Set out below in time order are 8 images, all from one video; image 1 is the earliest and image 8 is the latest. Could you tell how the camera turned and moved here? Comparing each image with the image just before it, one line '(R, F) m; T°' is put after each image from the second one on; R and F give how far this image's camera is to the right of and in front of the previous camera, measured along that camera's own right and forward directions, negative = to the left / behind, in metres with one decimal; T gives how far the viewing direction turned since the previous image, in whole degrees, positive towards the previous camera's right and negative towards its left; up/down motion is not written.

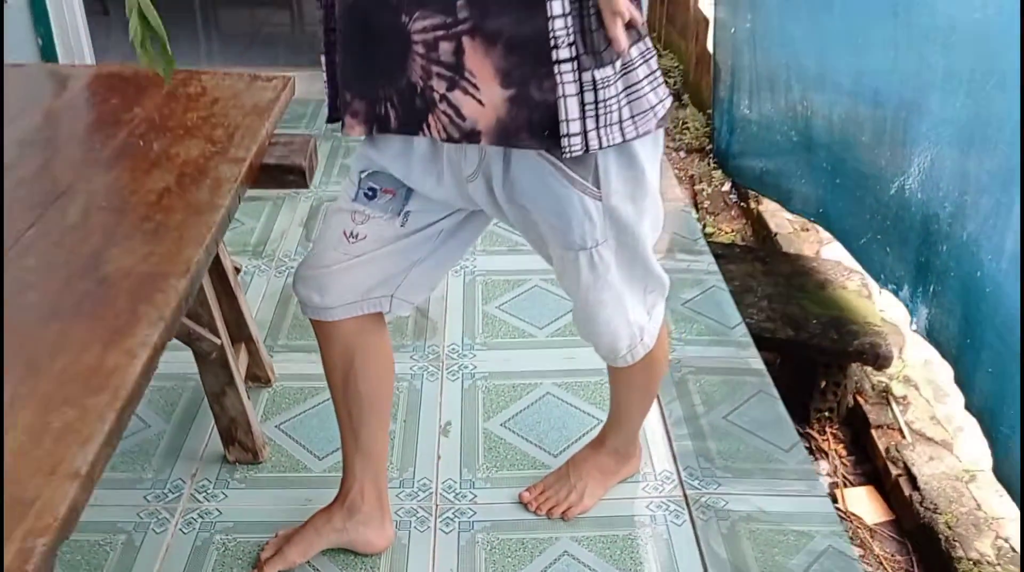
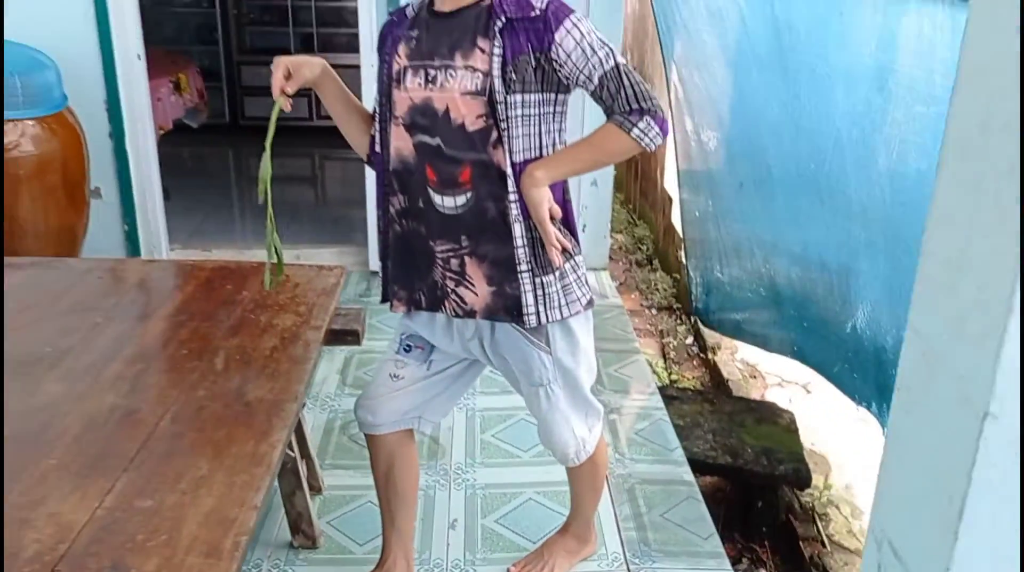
(0.0, -0.5) m; 0°
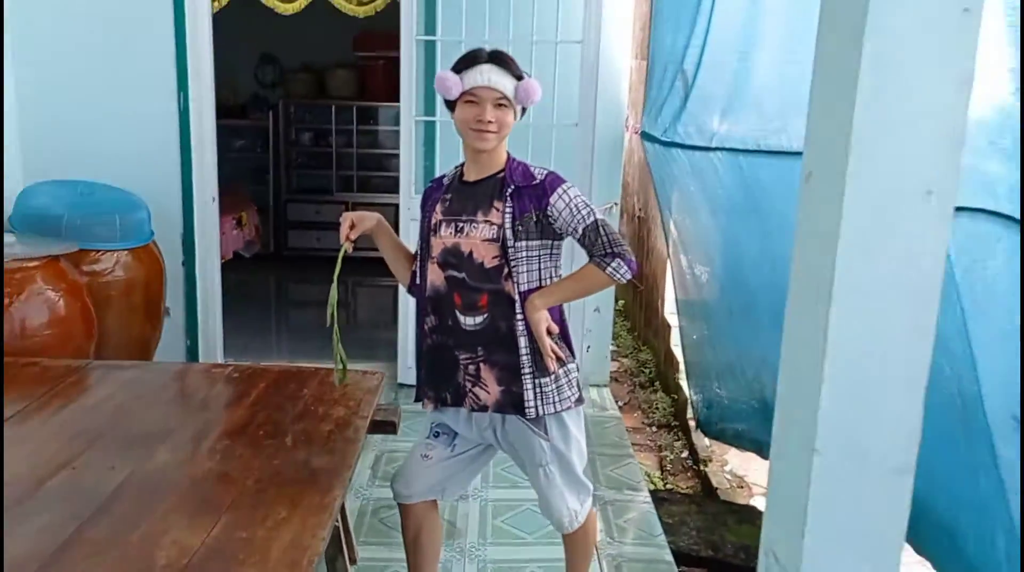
(0.0, -0.4) m; -1°
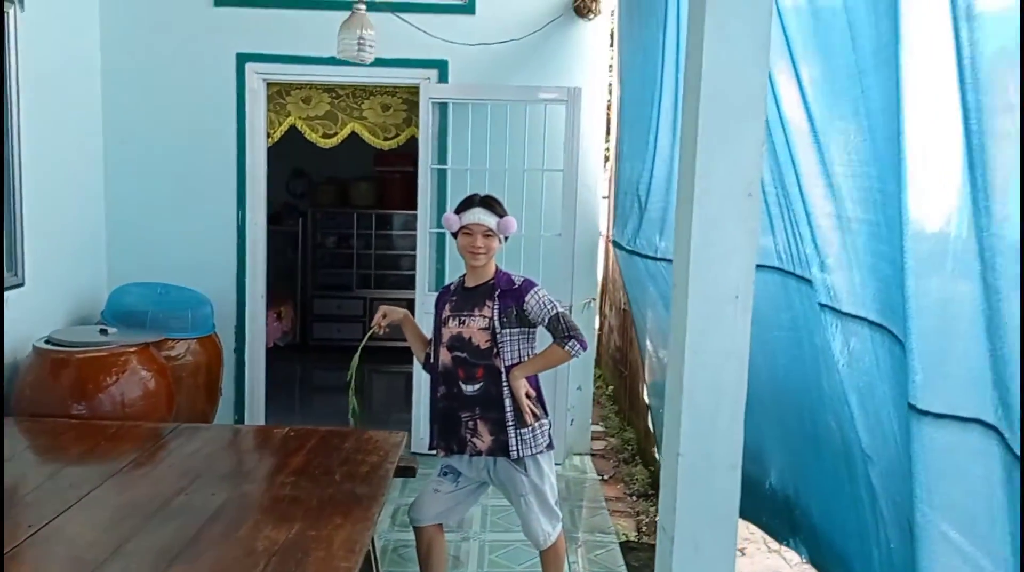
(0.0, -0.6) m; 0°
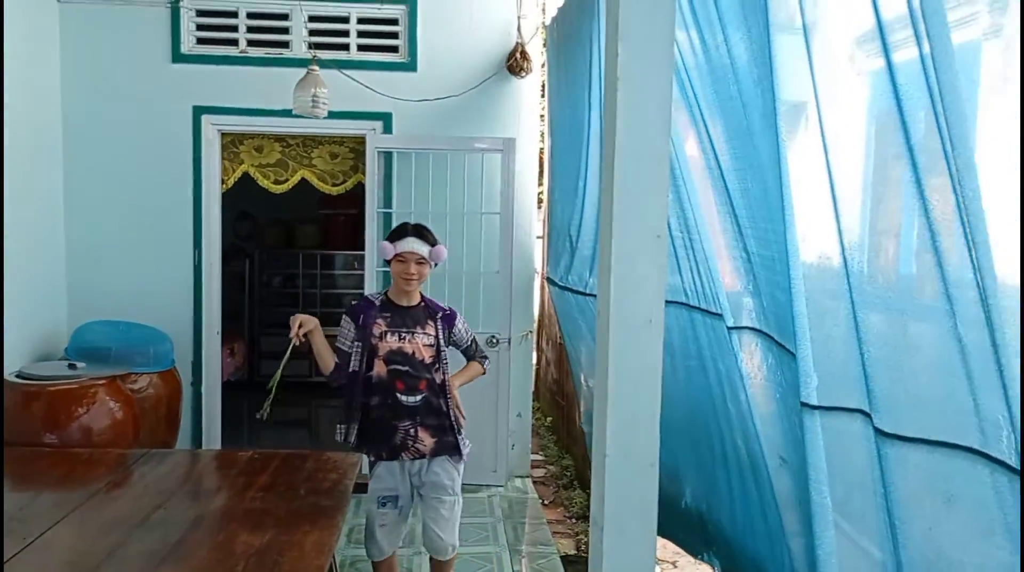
(0.0, -0.3) m; +4°
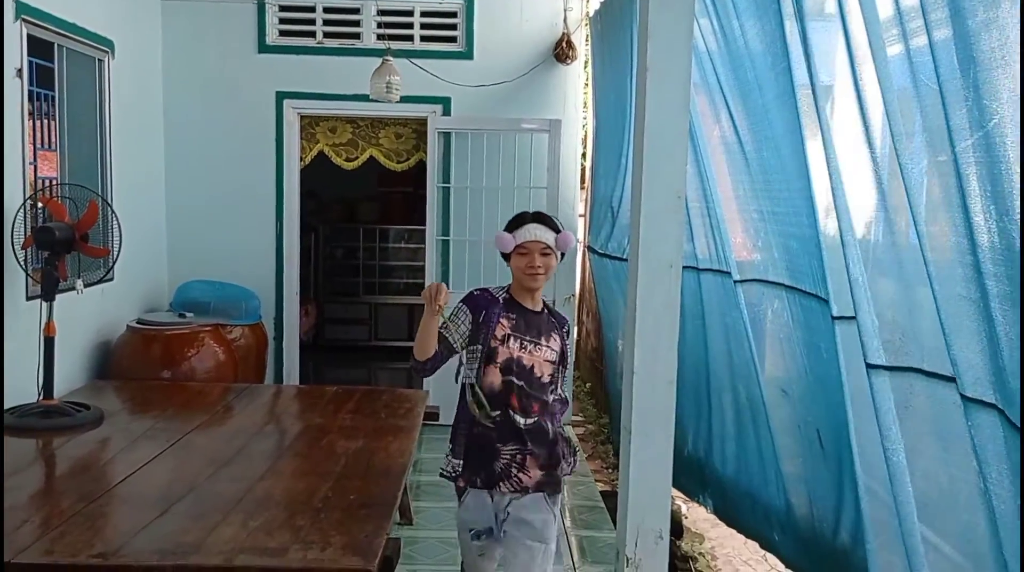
(0.0, -0.5) m; -3°
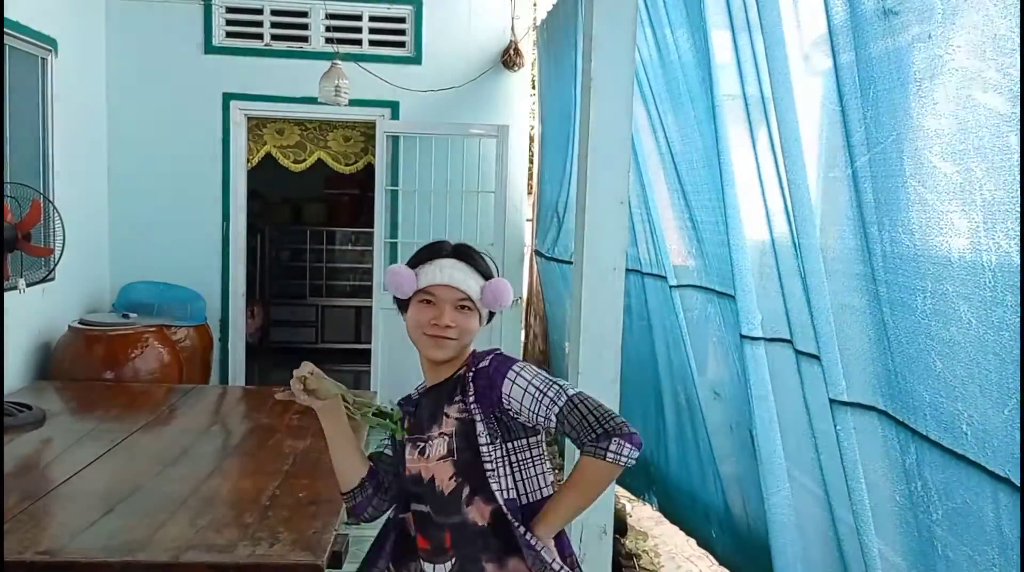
(0.0, -0.1) m; +4°
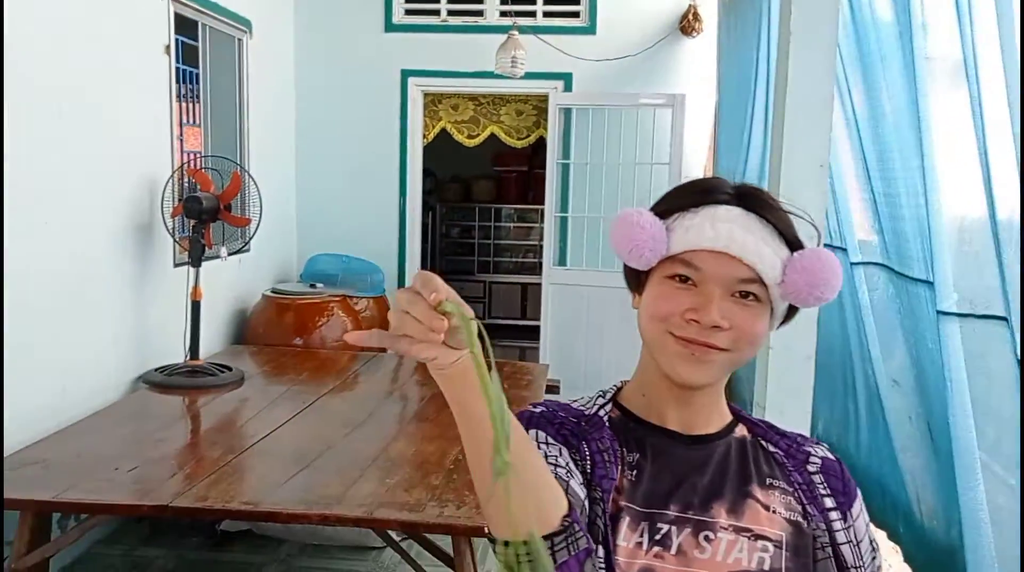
(-0.1, +0.1) m; -11°
